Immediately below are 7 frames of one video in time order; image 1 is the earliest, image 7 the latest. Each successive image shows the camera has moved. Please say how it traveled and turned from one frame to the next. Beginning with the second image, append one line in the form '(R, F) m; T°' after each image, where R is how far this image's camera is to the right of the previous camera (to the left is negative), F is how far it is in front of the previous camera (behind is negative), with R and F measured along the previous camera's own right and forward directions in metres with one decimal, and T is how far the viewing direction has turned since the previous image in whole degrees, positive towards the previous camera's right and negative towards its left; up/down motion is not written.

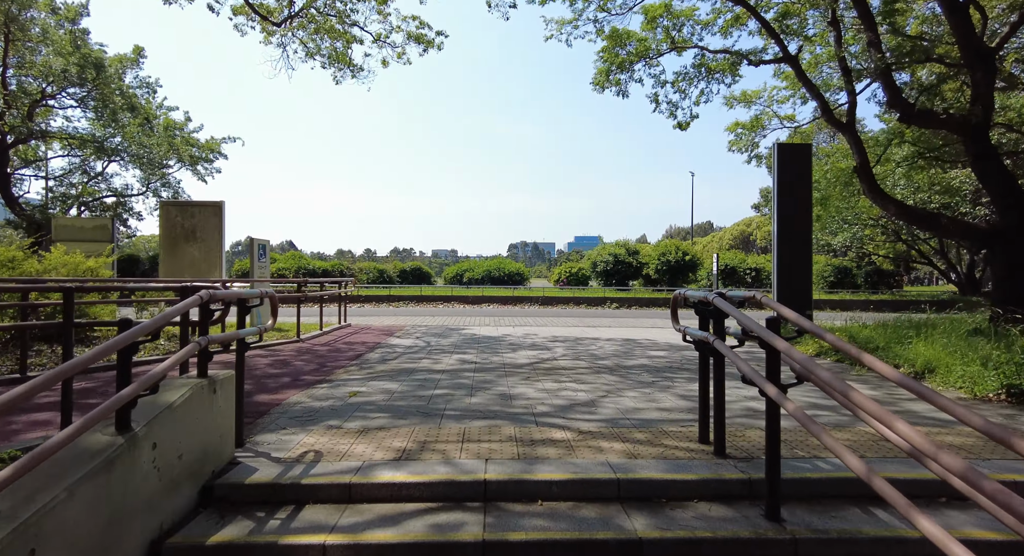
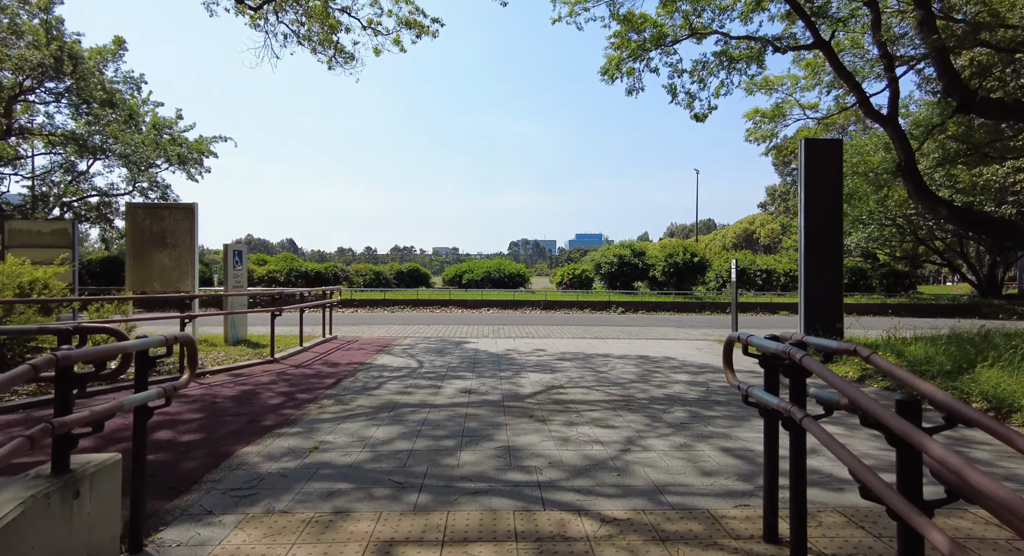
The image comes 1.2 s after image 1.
(0.0, +1.0) m; 0°
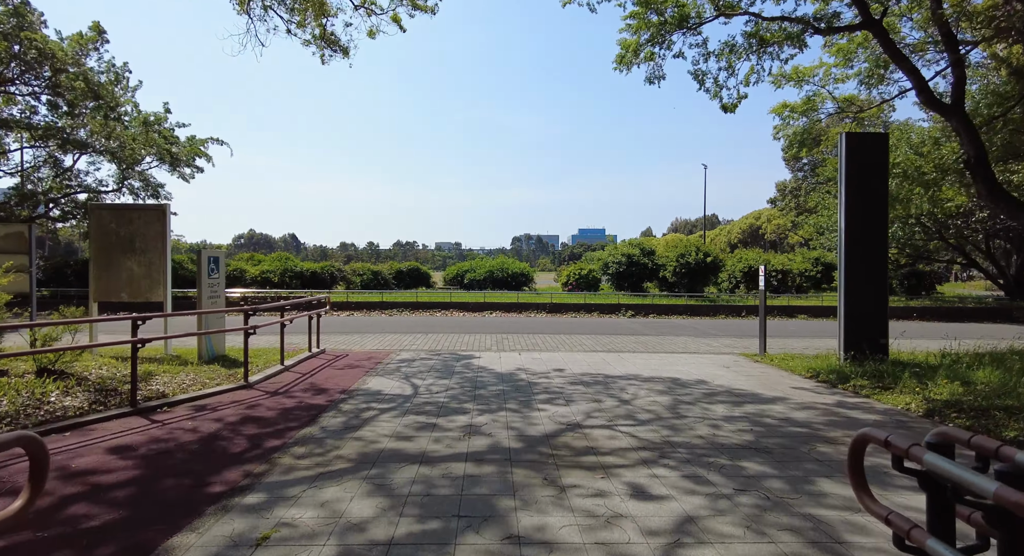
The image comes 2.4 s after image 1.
(-0.1, +1.0) m; 0°
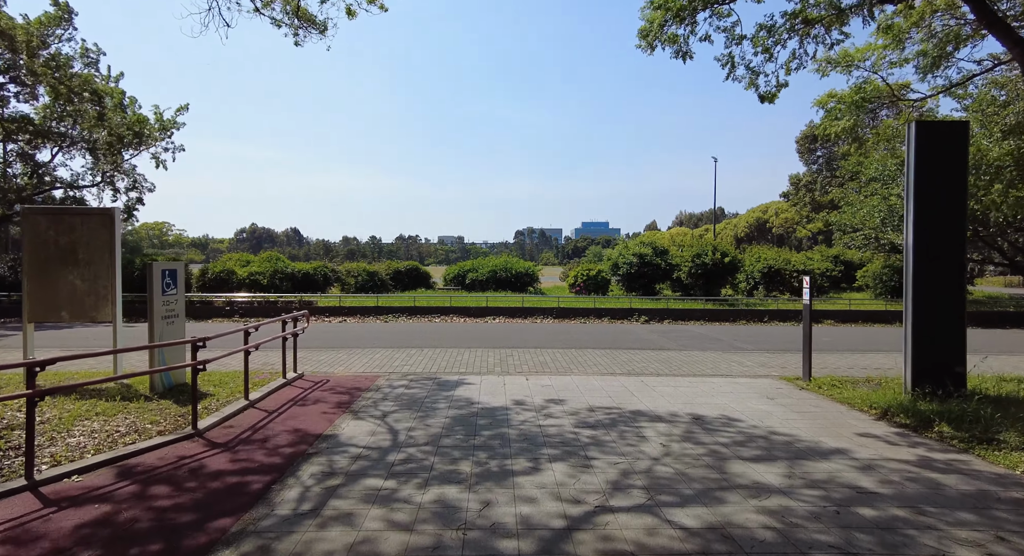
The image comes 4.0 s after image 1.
(-0.1, +1.3) m; 0°
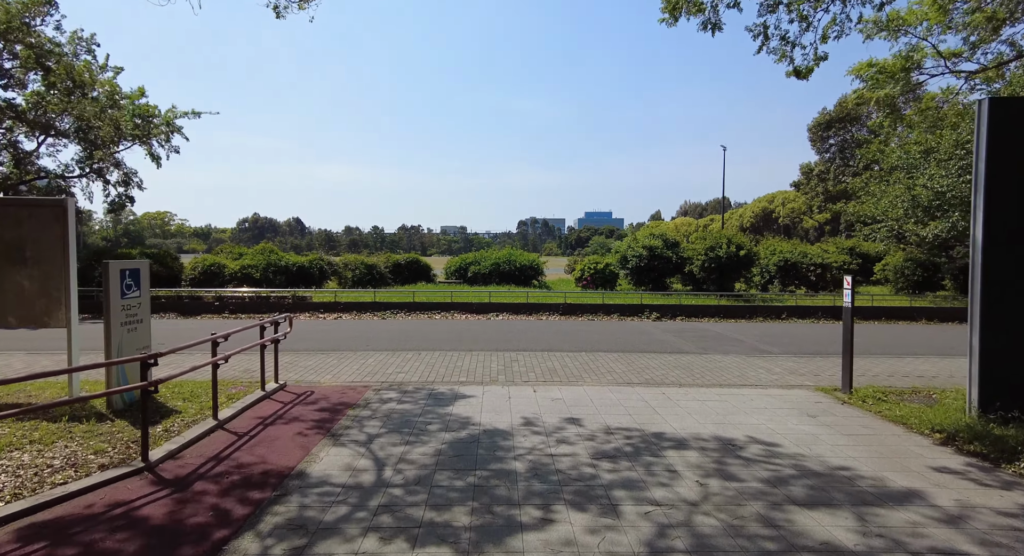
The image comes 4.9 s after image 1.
(0.0, +0.9) m; 0°
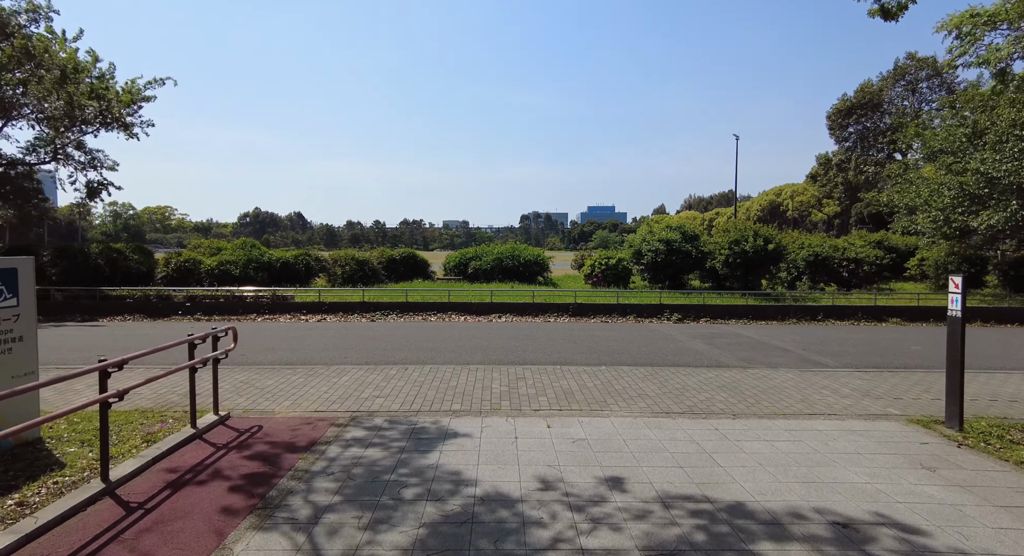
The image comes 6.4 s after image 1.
(-0.1, +1.8) m; 0°
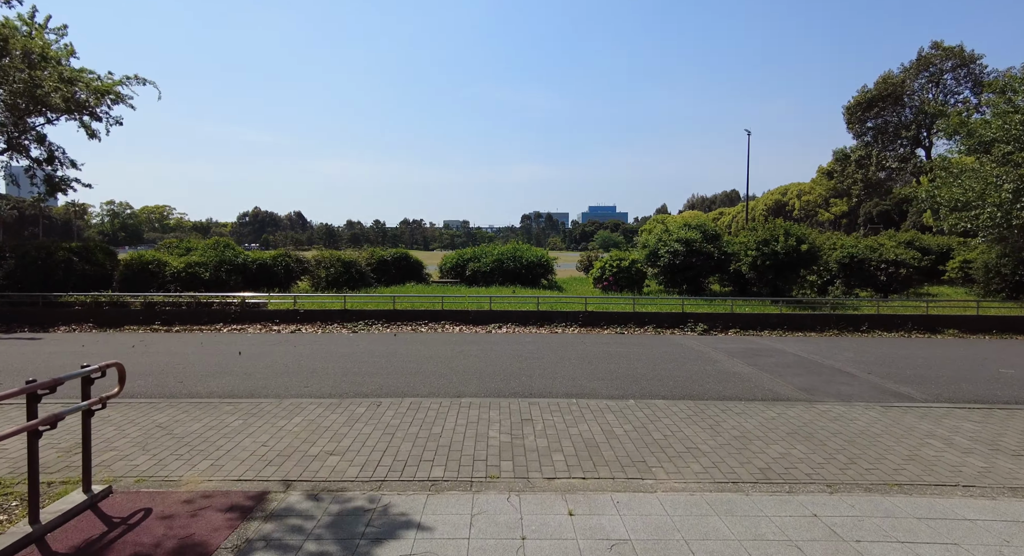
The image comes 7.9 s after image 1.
(0.0, +1.9) m; 0°
